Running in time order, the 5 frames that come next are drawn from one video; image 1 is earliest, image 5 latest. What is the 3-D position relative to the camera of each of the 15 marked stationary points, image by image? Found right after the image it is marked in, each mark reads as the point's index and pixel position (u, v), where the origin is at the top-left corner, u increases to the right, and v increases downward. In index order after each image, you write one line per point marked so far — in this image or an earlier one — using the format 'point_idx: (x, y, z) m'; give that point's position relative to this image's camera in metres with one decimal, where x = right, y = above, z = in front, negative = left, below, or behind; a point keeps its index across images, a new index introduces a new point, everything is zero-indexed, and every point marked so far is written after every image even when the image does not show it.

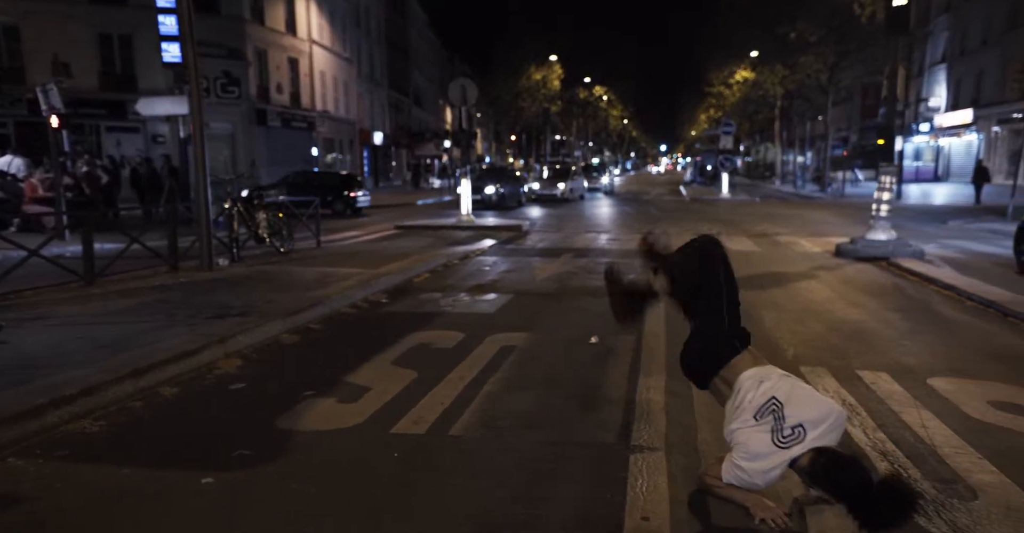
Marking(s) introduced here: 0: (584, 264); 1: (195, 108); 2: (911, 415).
0: (+1.3, +0.1, +13.8) m
1: (-4.4, +2.2, +10.9) m
2: (+2.9, -1.1, +5.8) m
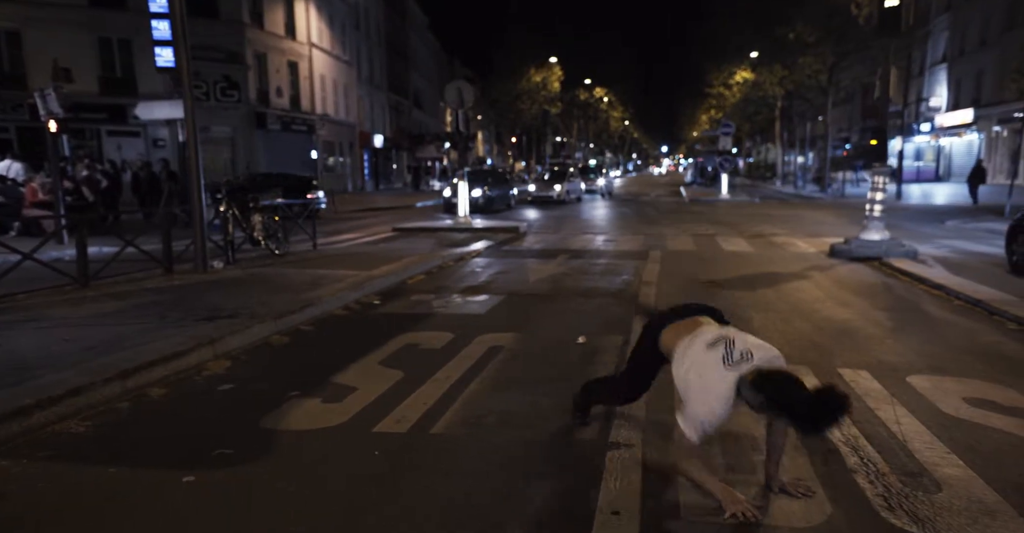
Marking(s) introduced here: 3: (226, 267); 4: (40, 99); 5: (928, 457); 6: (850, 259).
0: (+1.2, 0.0, +13.9) m
1: (-4.5, +2.2, +11.0) m
2: (+2.8, -1.1, +5.9) m
3: (-4.1, 0.0, +11.3) m
4: (-11.2, +4.0, +18.9) m
5: (+2.6, -1.2, +4.9) m
6: (+7.3, +0.2, +17.1) m
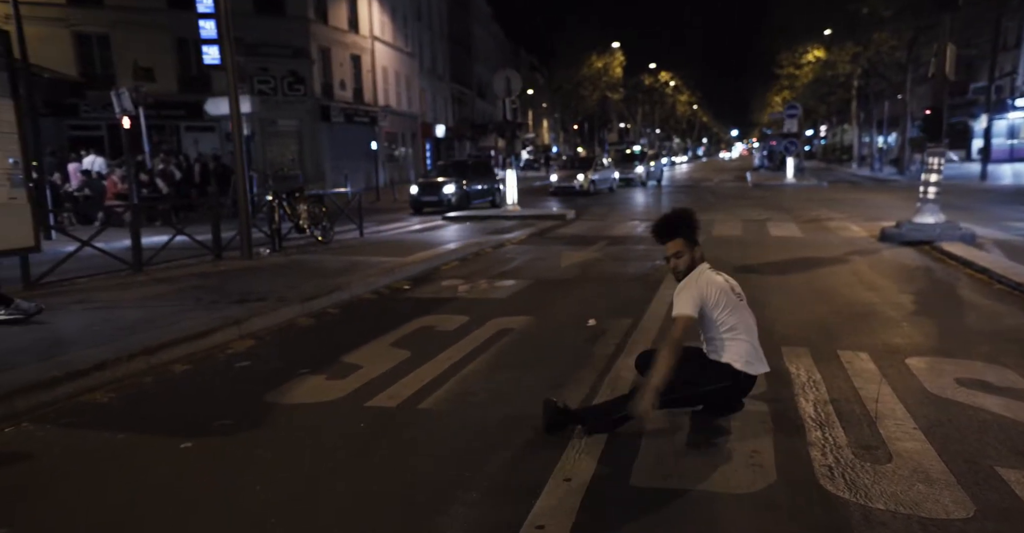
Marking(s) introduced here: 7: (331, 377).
0: (+1.8, +0.3, +14.1) m
1: (-4.1, +2.4, +11.7) m
2: (+2.7, -0.9, +6.0) m
3: (-3.7, +0.2, +12.0) m
4: (-10.0, +4.3, +20.2) m
5: (+2.4, -1.0, +5.0) m
6: (+8.2, +0.5, +16.7) m
7: (-1.4, -0.9, +6.2) m
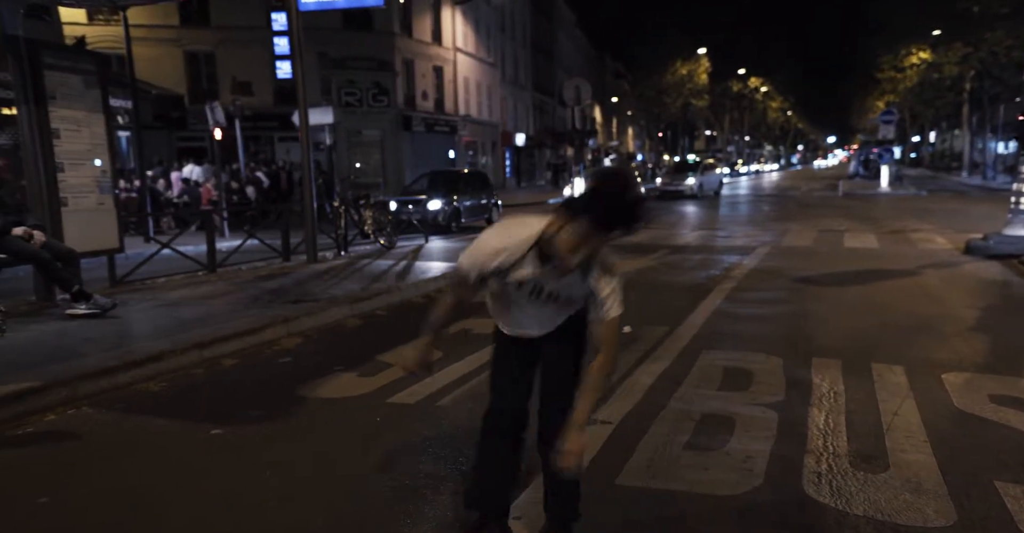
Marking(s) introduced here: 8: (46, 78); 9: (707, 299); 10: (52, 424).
0: (+2.9, +0.1, +14.1) m
1: (-3.2, +2.3, +12.4) m
2: (+2.8, -1.0, +5.9) m
3: (-2.8, +0.1, +12.6) m
4: (-8.2, +4.2, +21.5) m
5: (+2.4, -1.1, +4.9) m
6: (+9.5, +0.2, +16.0) m
7: (-1.2, -0.9, +6.6) m
8: (-5.4, +2.2, +9.2) m
9: (+2.5, -0.4, +10.4) m
10: (-3.1, -1.1, +5.5) m
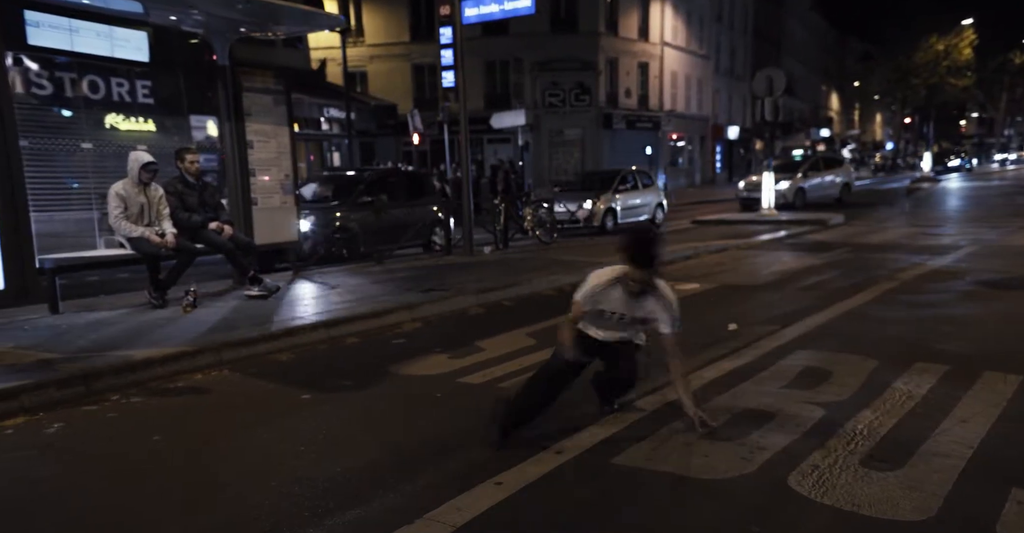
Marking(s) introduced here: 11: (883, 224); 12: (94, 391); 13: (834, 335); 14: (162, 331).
0: (+5.6, +0.2, +13.2) m
1: (-0.7, +2.4, +13.4) m
2: (+3.1, -1.0, +5.4) m
3: (-0.3, +0.2, +13.5) m
4: (-2.8, +4.4, +23.5) m
5: (+2.5, -1.1, +4.6) m
6: (+12.5, +0.1, +13.1) m
7: (-0.5, -0.8, +7.3) m
8: (-3.7, +2.3, +10.9) m
9: (+4.2, -0.4, +9.8) m
10: (-2.7, -1.0, +6.8) m
11: (+8.8, +1.1, +19.0) m
12: (-3.4, -1.0, +6.4) m
13: (+3.1, -0.7, +7.7) m
14: (-3.5, -0.6, +7.9) m
